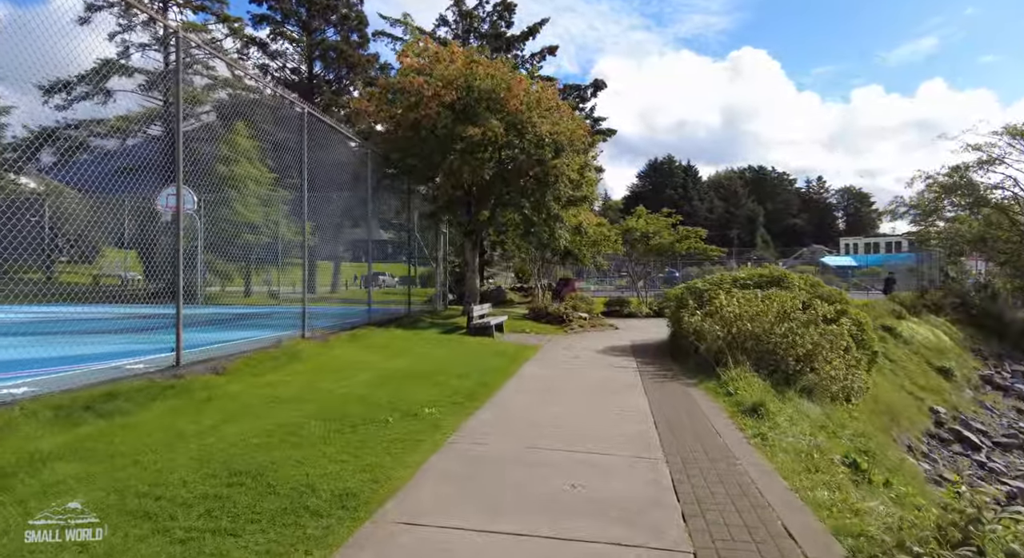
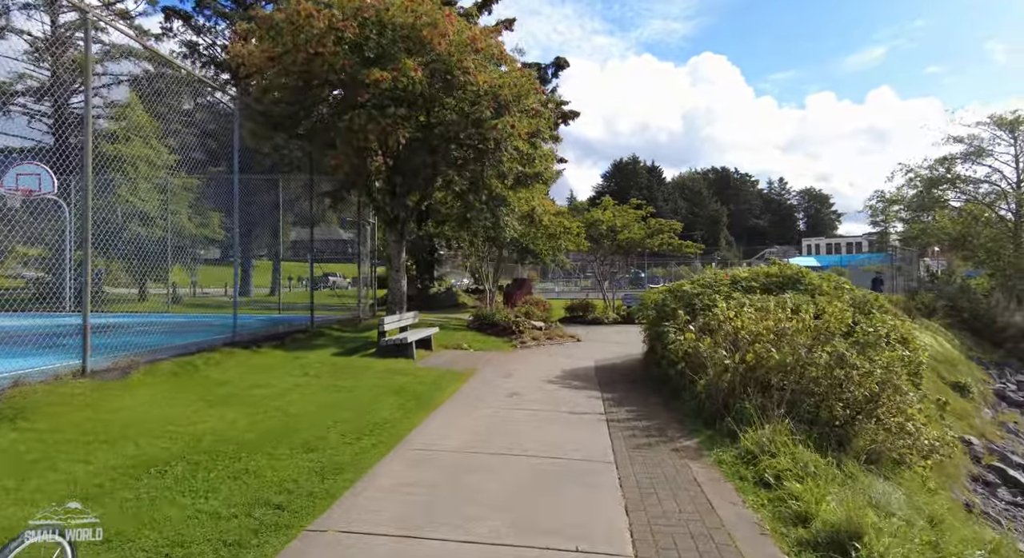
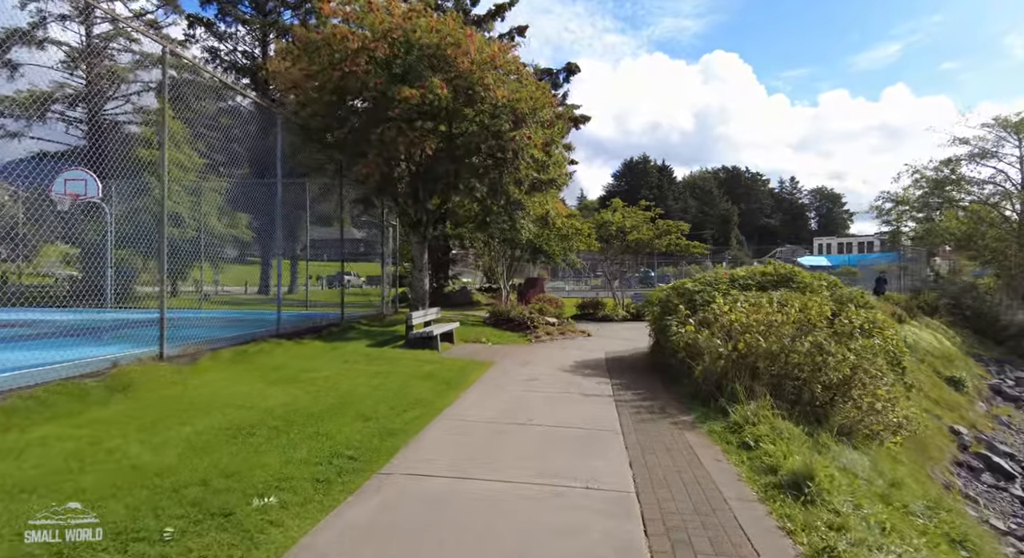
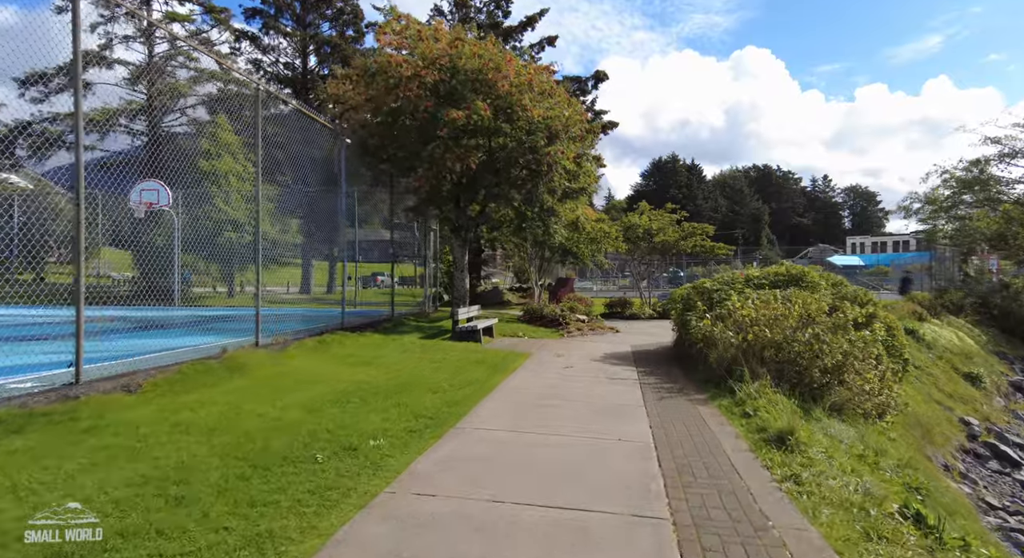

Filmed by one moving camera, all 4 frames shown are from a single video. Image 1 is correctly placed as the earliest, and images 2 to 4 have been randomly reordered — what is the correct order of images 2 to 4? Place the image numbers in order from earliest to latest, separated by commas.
4, 3, 2
